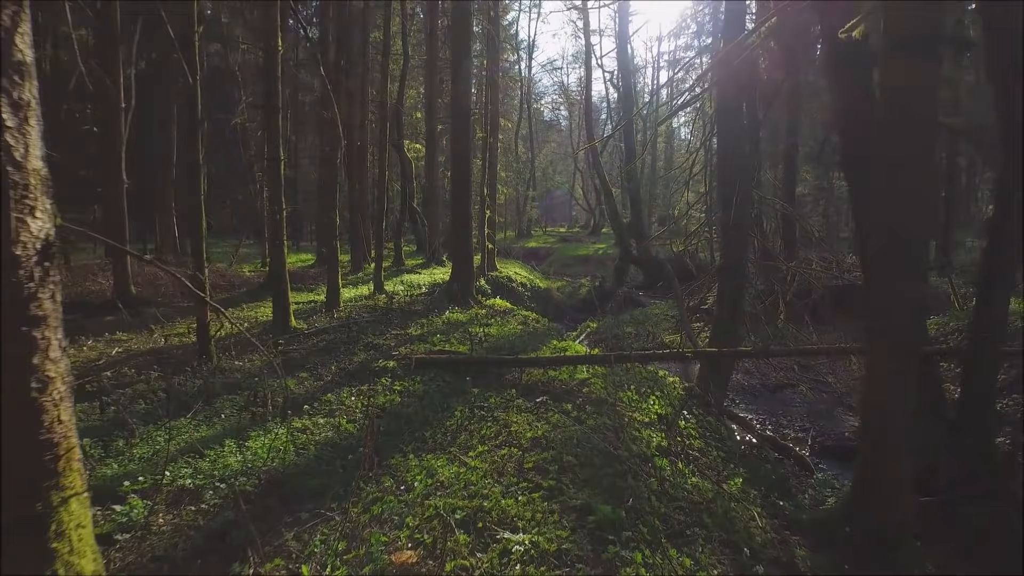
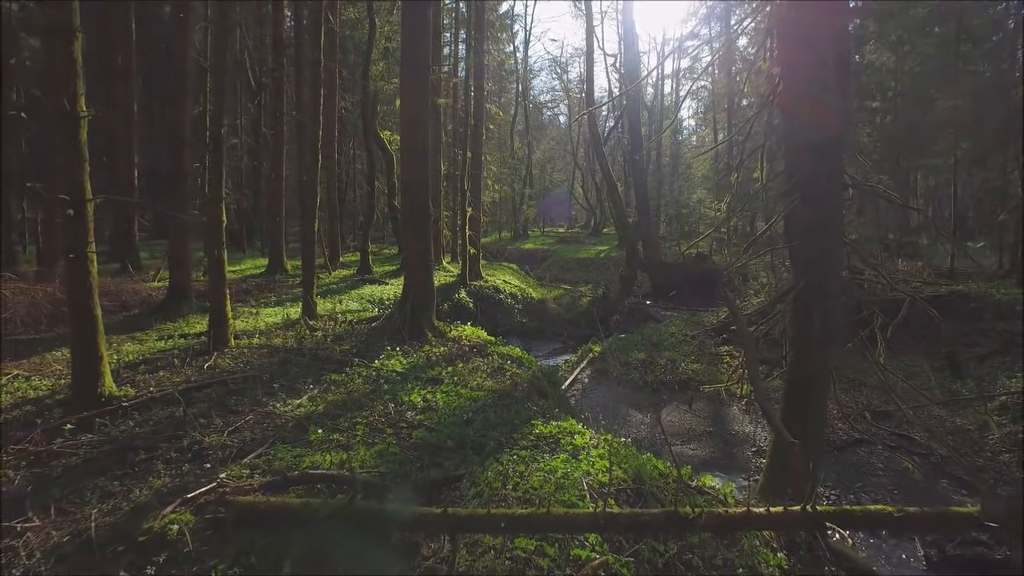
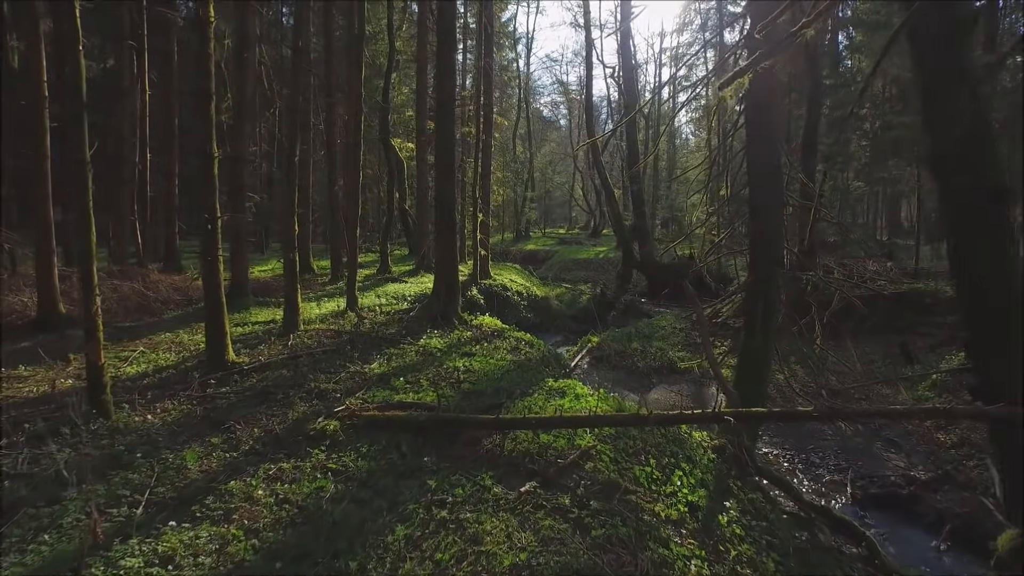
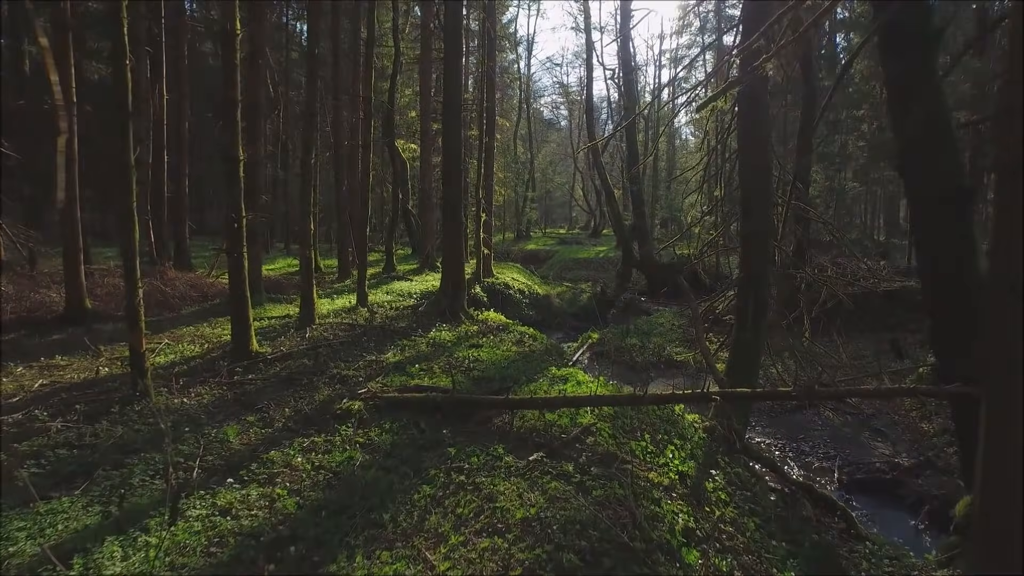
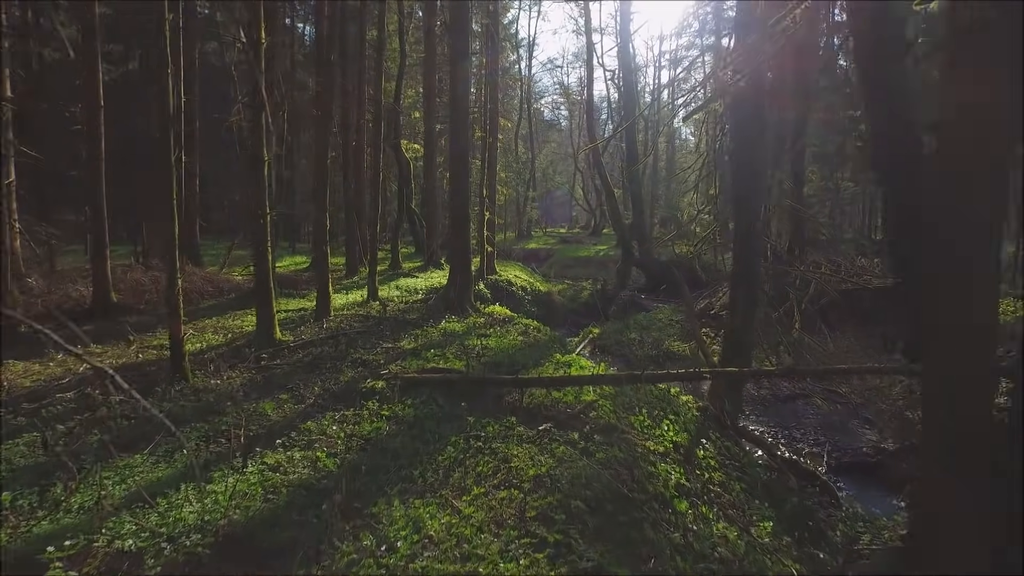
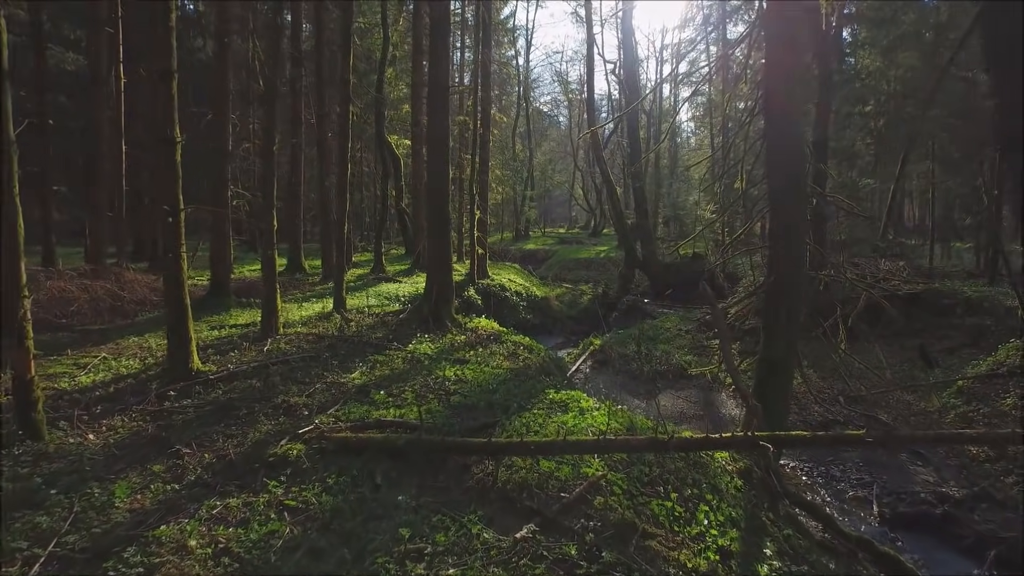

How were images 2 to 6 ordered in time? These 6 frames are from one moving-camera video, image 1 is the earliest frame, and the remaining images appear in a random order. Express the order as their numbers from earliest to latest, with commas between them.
5, 4, 3, 6, 2
